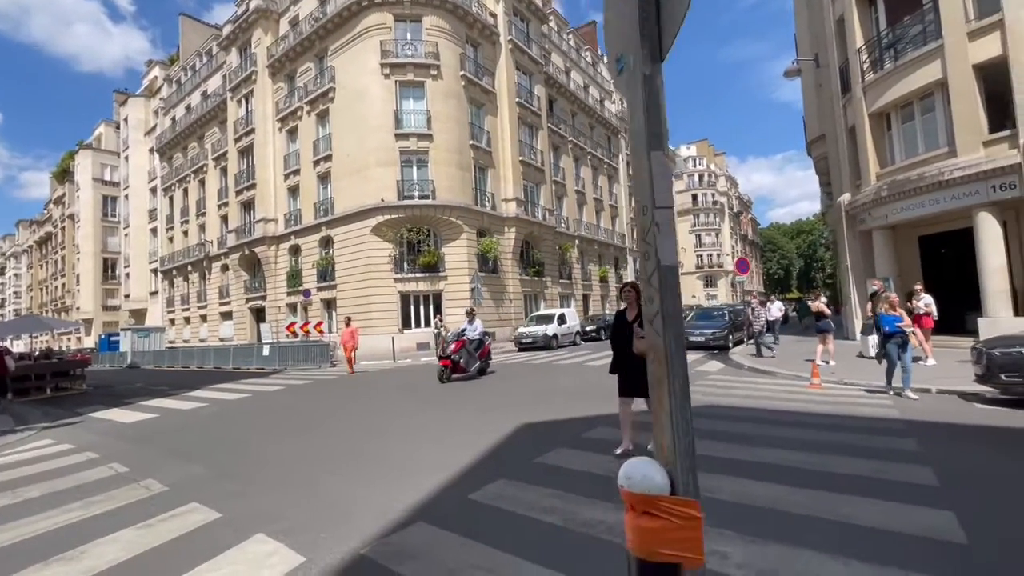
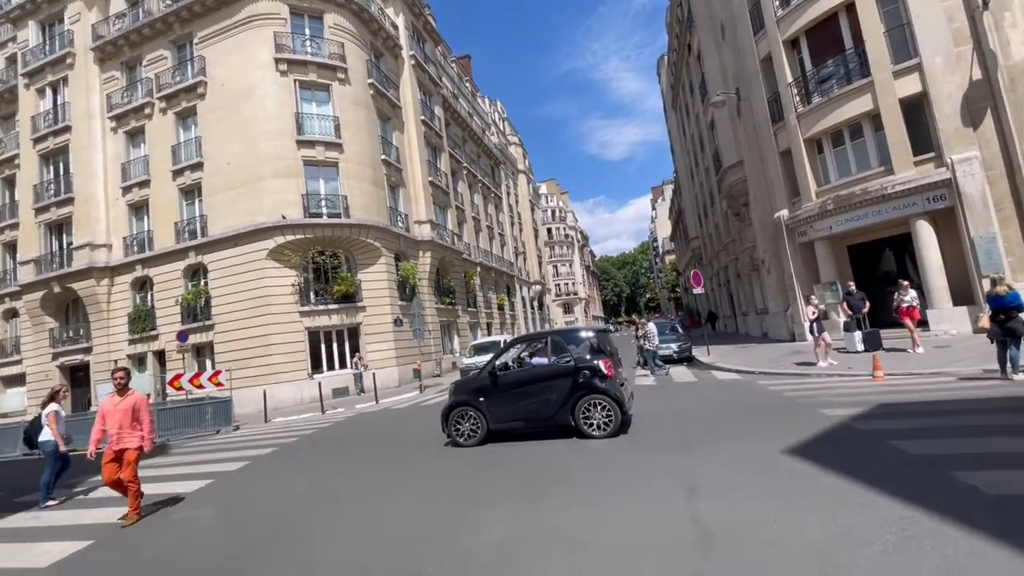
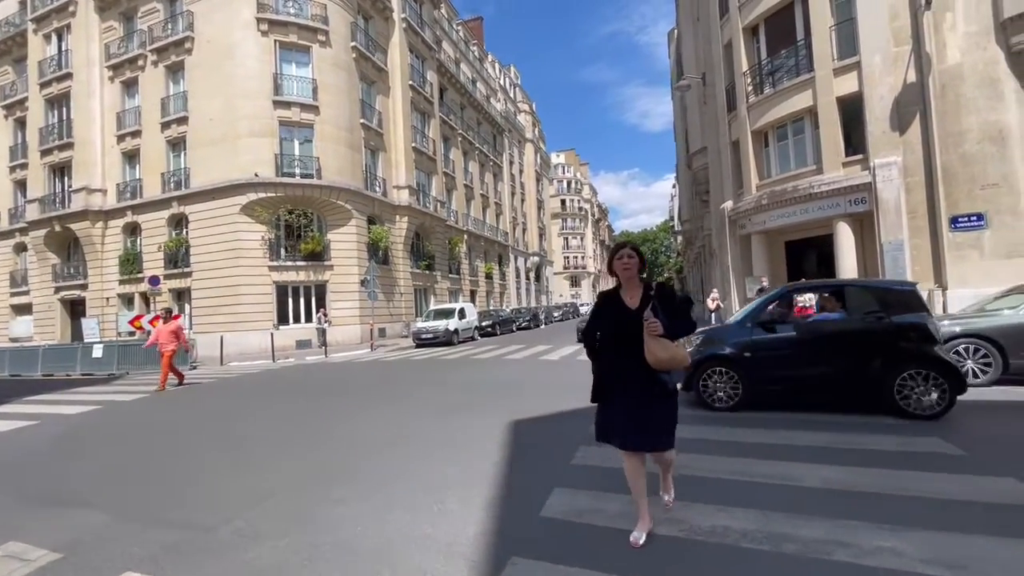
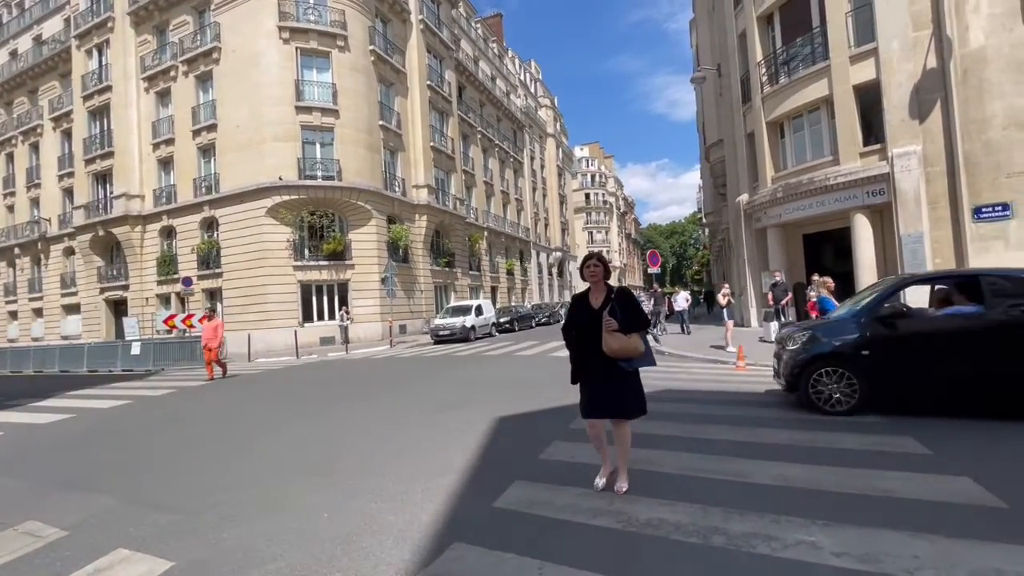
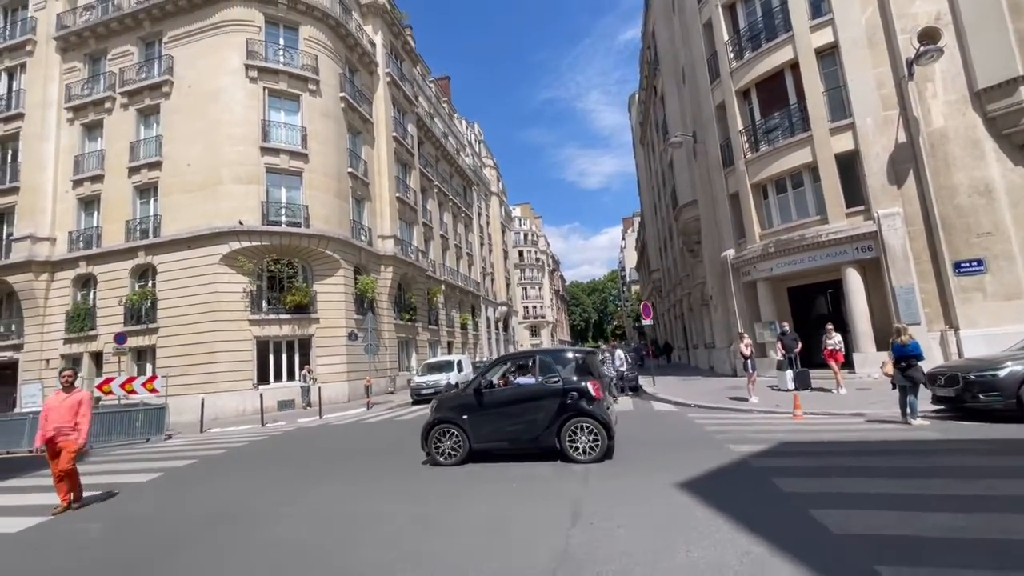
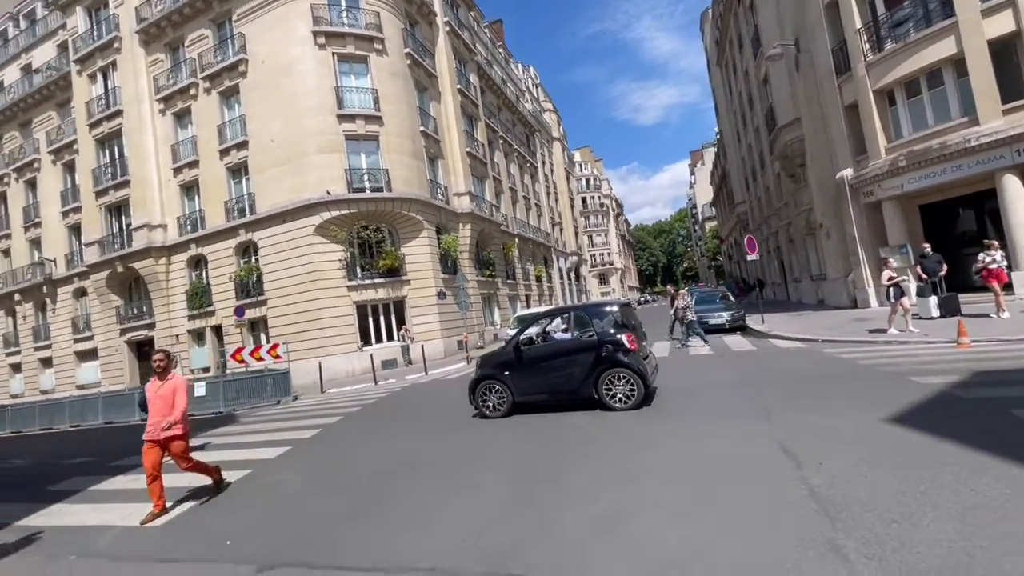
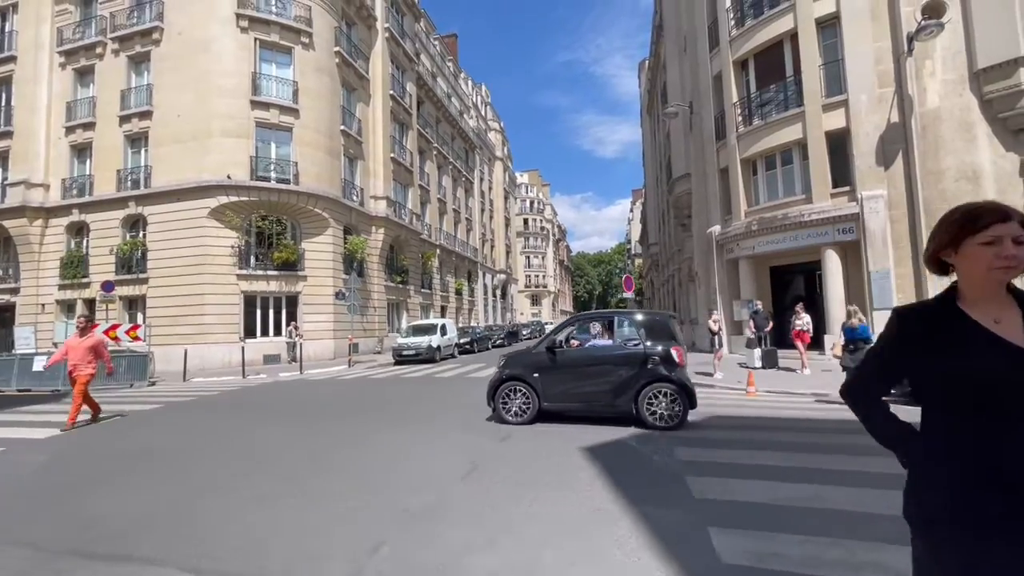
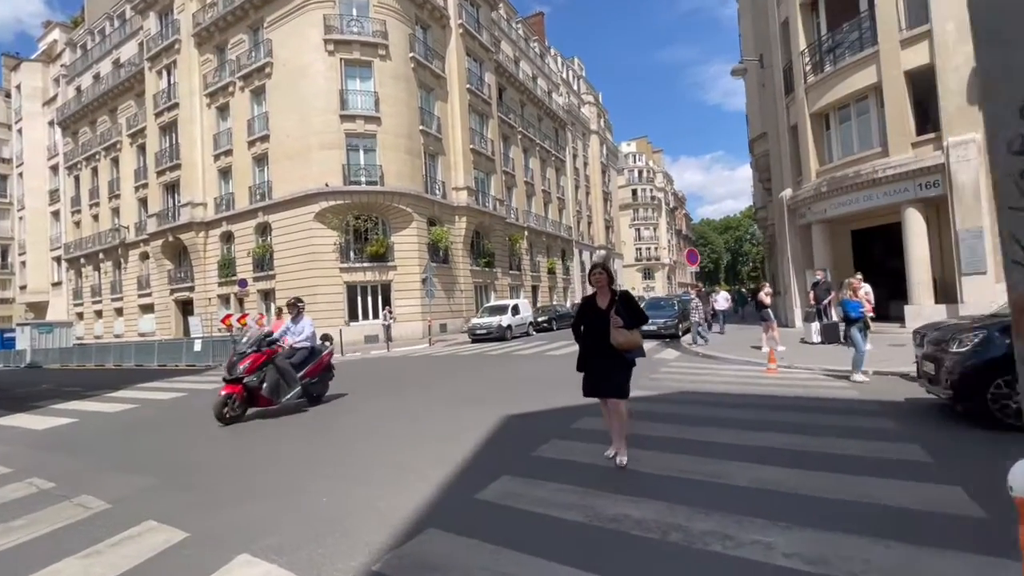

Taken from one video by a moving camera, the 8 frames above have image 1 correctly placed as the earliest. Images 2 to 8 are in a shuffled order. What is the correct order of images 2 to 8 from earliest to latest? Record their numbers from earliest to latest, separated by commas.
8, 4, 3, 7, 5, 2, 6
